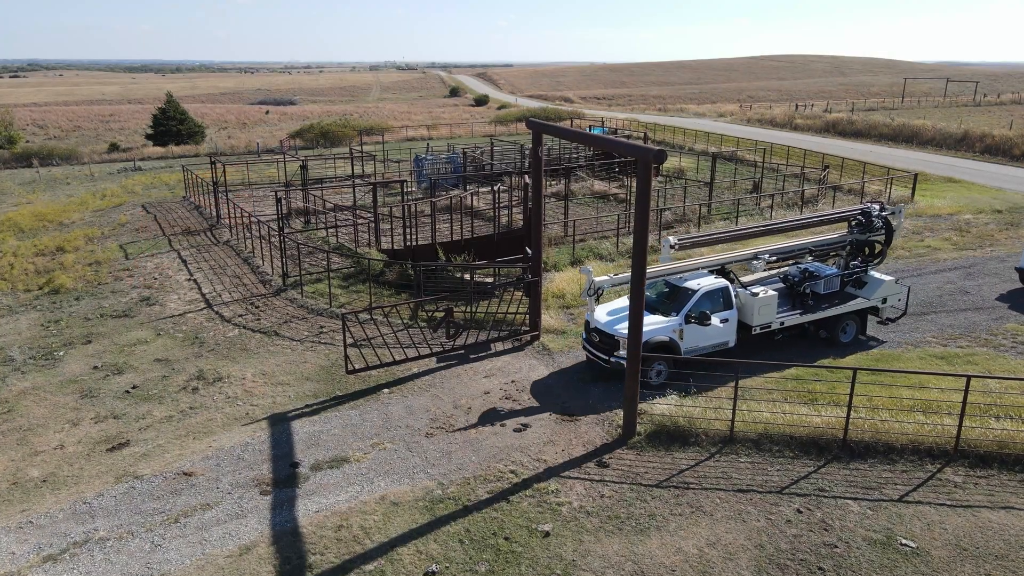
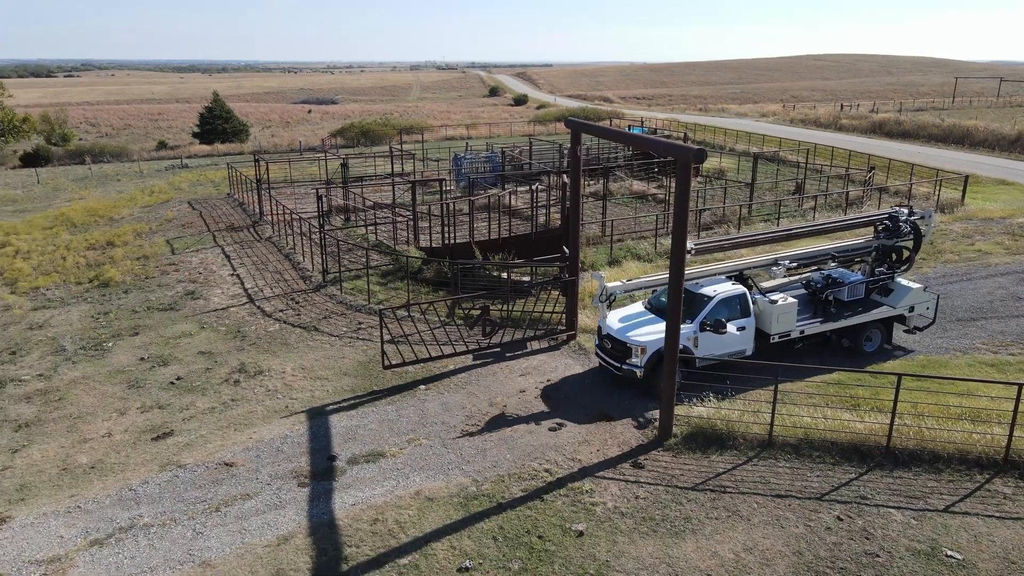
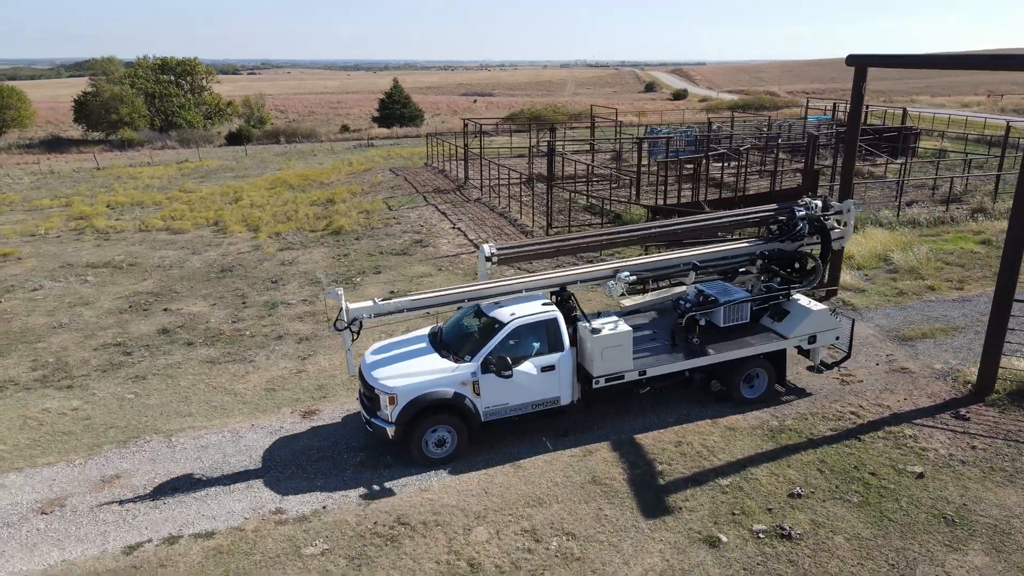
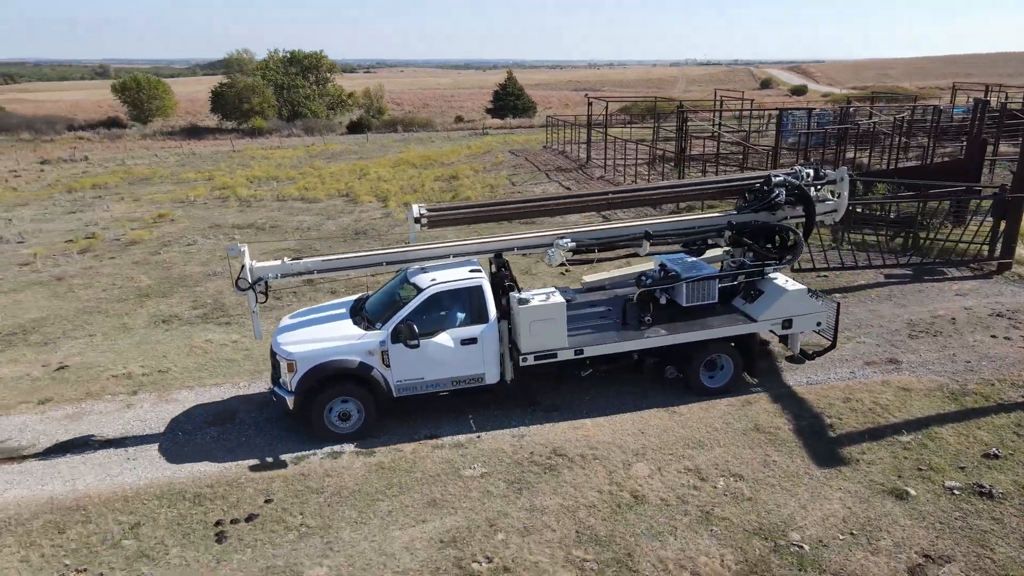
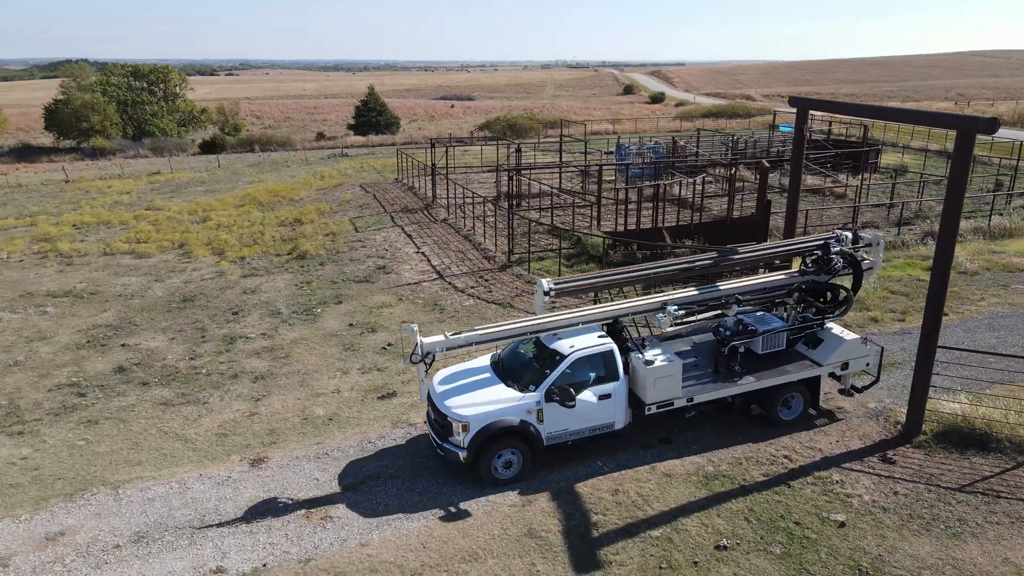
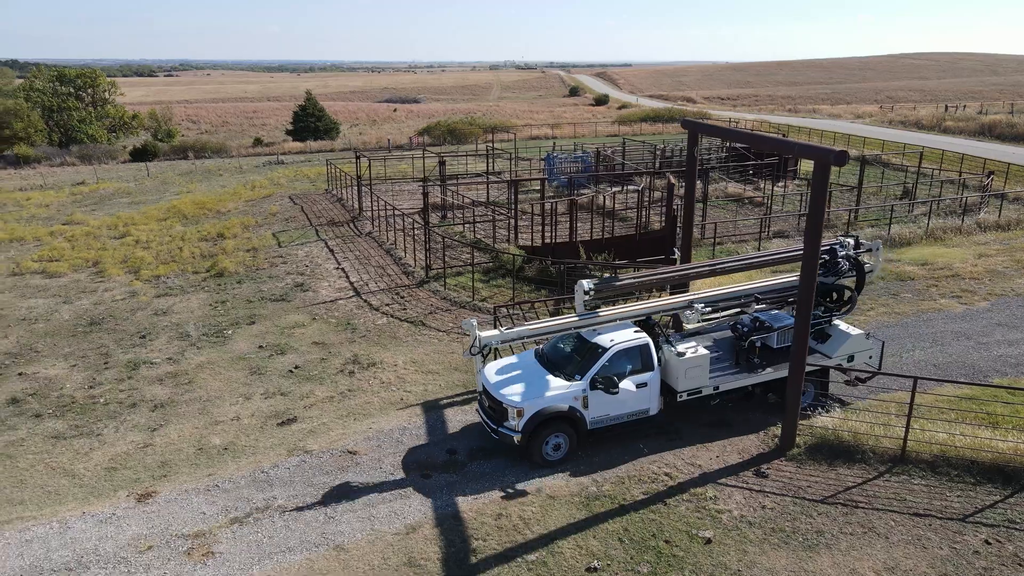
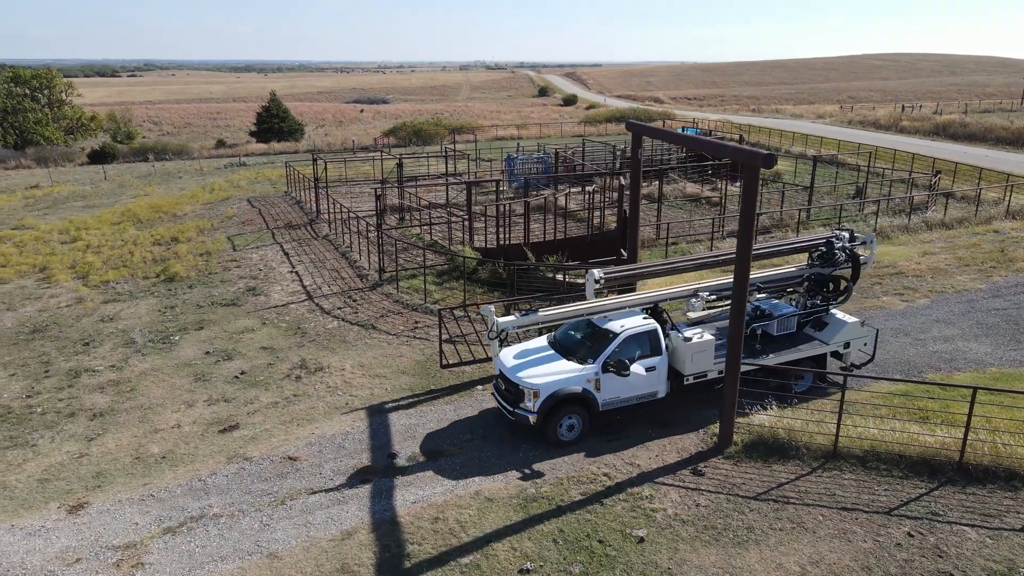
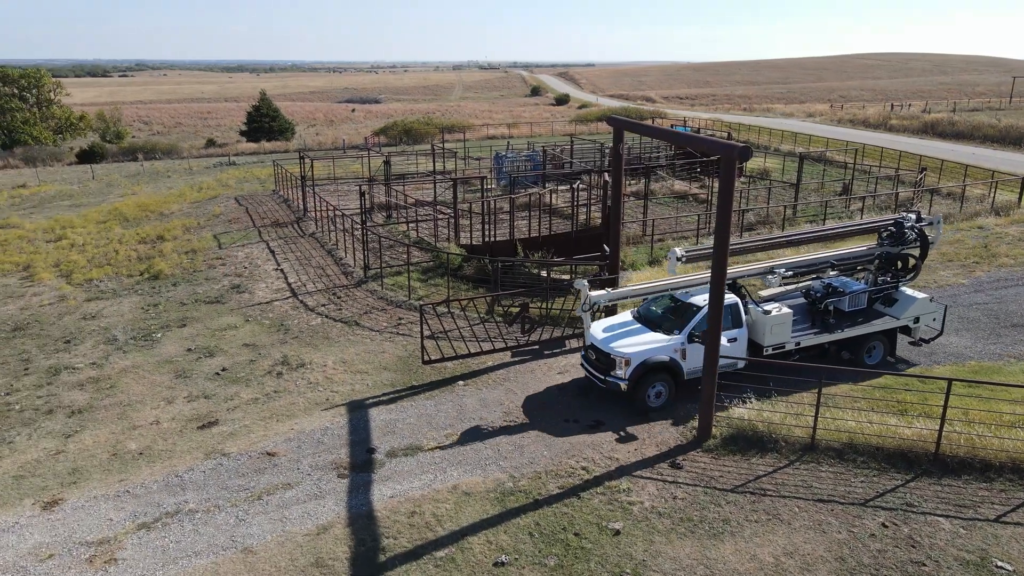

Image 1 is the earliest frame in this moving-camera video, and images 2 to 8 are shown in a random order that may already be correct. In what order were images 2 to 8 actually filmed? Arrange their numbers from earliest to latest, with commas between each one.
2, 8, 7, 6, 5, 3, 4
